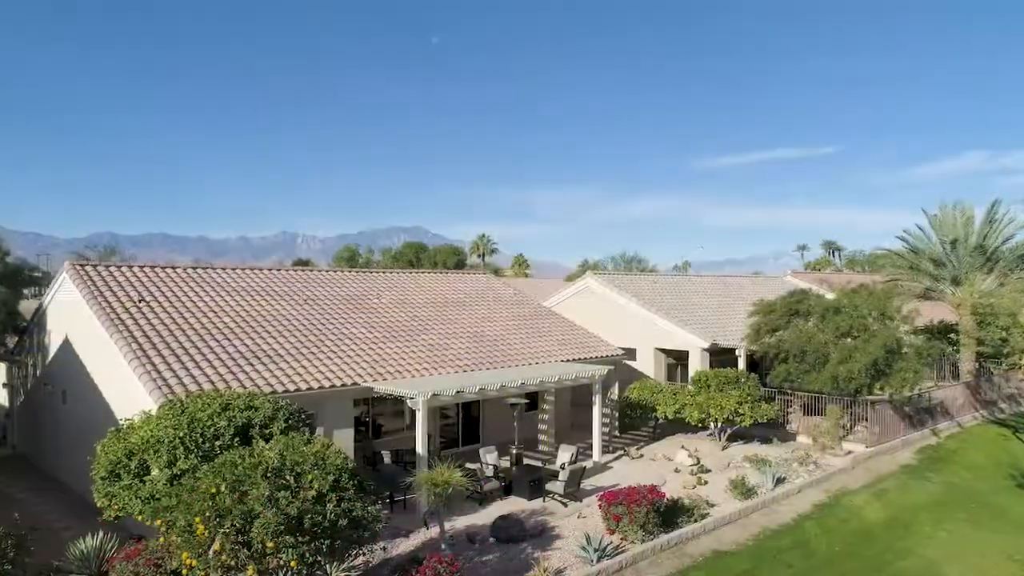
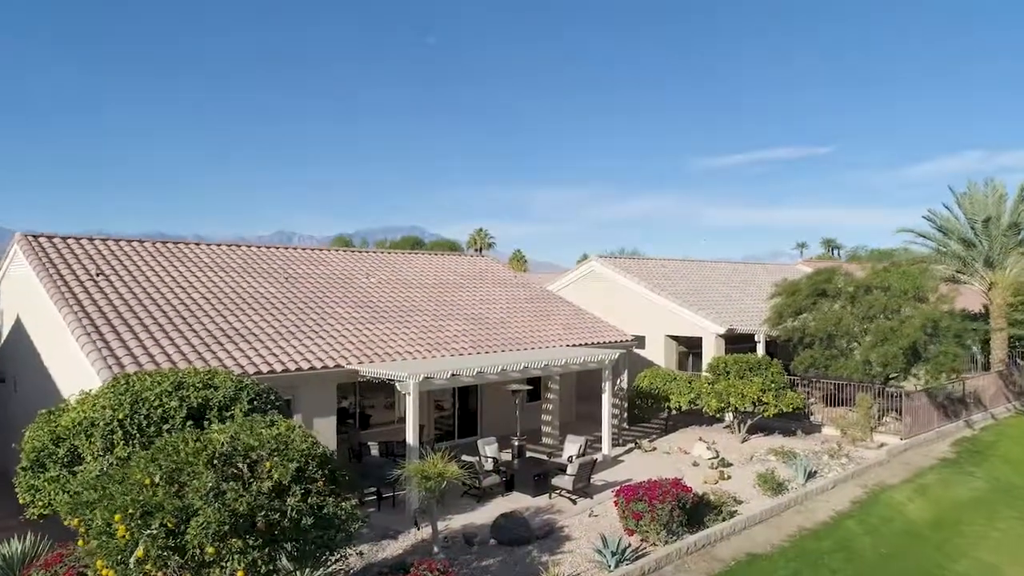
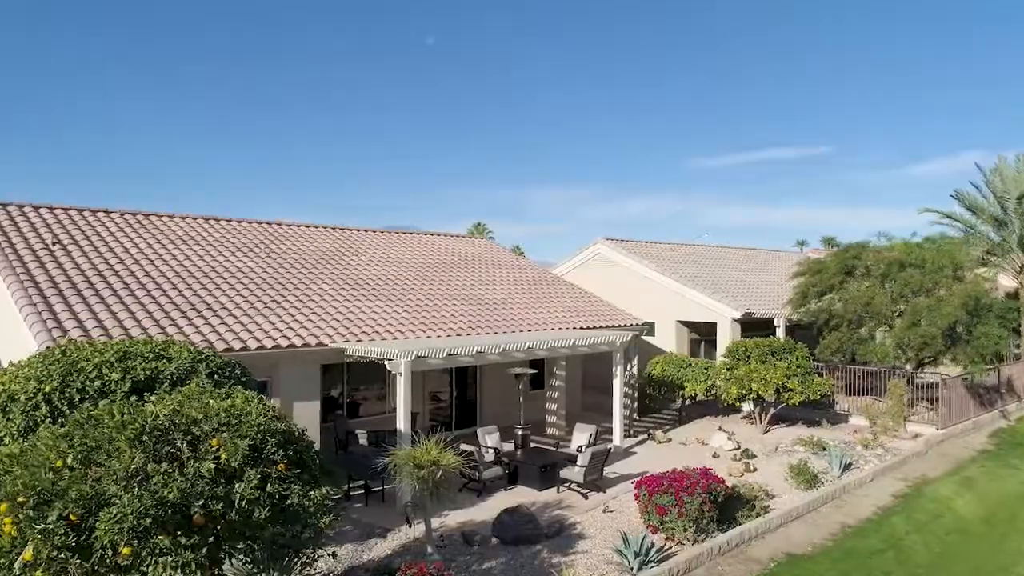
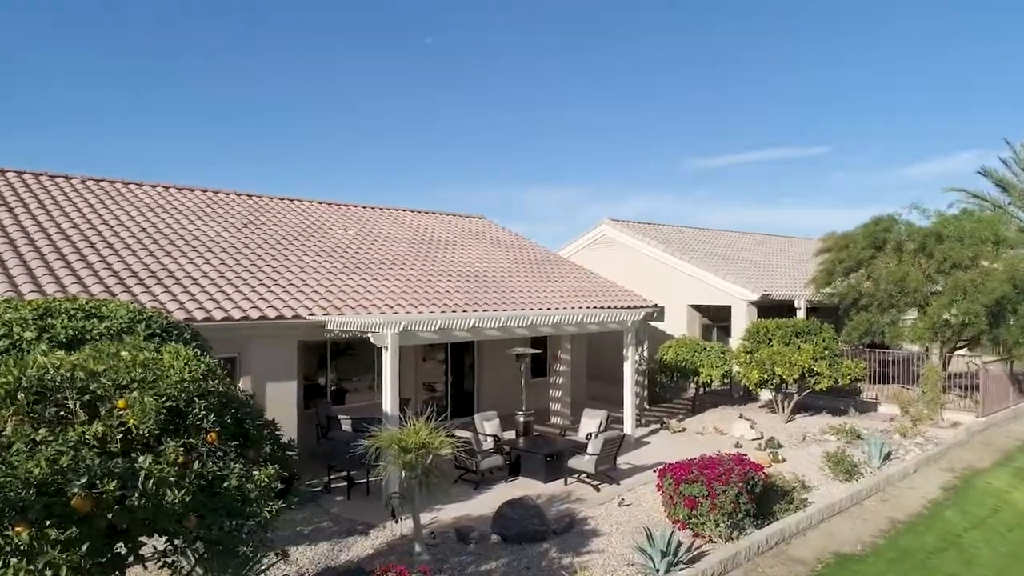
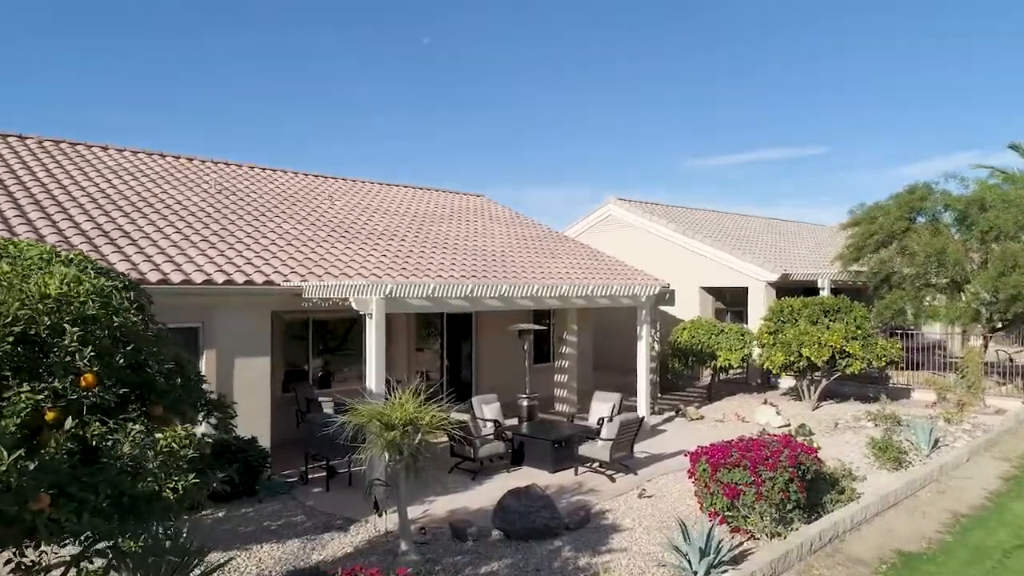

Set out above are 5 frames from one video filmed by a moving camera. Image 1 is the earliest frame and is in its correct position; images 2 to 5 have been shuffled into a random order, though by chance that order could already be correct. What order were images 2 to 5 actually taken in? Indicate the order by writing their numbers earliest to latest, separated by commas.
2, 3, 4, 5
